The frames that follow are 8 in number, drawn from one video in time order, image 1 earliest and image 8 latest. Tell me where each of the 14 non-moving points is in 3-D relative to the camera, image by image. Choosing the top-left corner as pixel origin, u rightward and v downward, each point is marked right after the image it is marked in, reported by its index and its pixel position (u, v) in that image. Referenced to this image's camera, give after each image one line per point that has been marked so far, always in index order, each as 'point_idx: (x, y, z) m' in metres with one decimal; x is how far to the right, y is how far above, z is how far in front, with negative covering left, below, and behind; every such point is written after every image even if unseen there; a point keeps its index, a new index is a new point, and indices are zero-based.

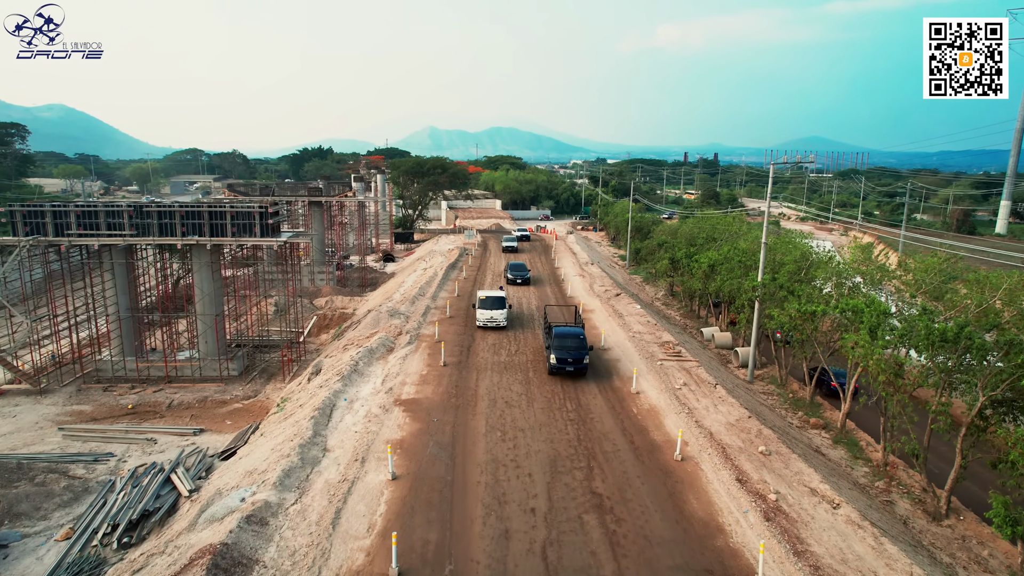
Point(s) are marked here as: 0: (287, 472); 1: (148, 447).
0: (-5.2, -4.2, +13.6) m
1: (-12.0, -5.2, +19.5) m
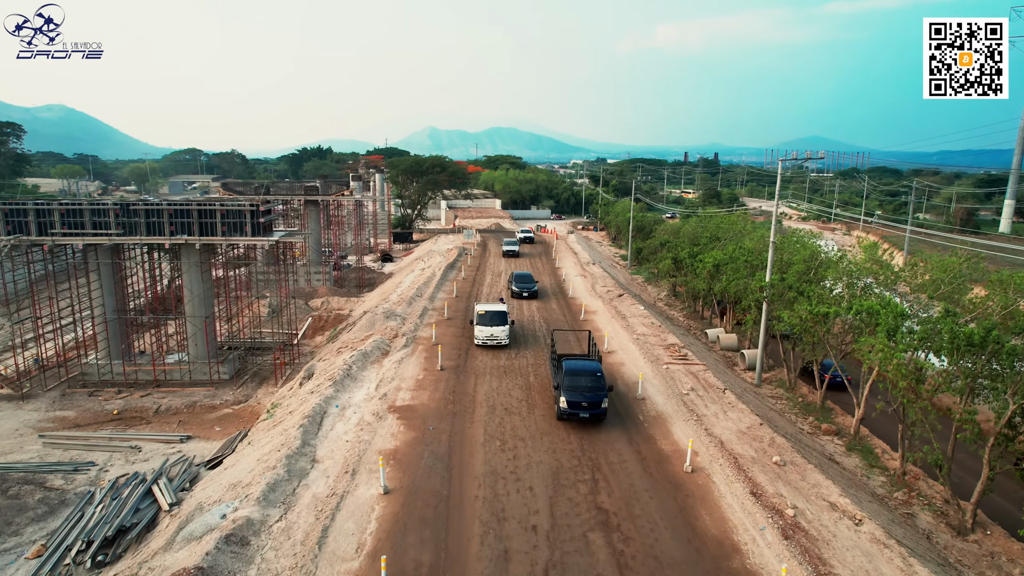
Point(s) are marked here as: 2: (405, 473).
0: (-5.2, -4.3, +12.8) m
1: (-12.0, -5.3, +18.7) m
2: (-2.5, -4.3, +13.6) m
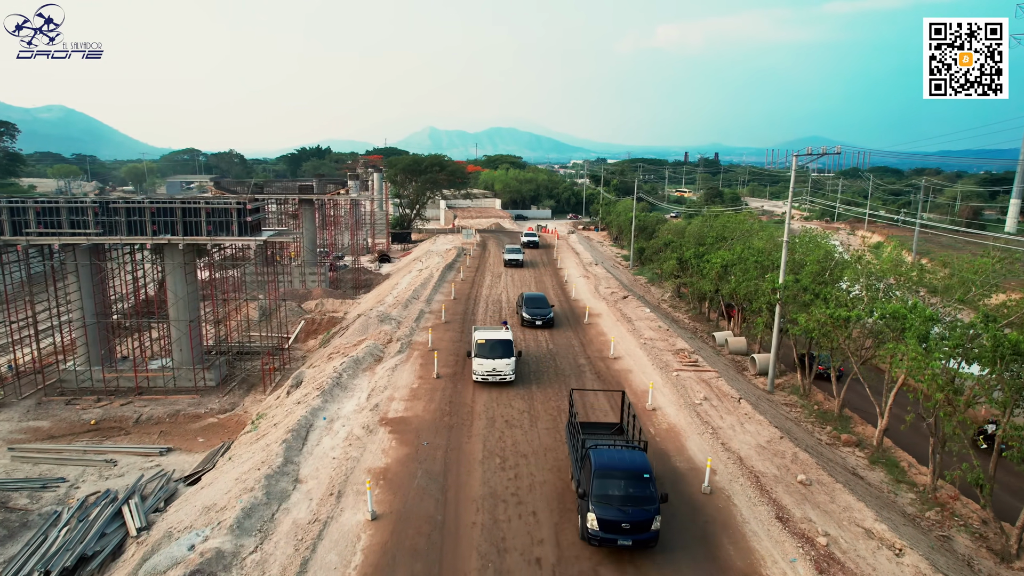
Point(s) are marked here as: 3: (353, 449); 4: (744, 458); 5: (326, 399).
0: (-5.2, -4.4, +11.5) m
1: (-12.0, -5.4, +17.5) m
2: (-2.4, -4.4, +12.4) m
3: (-3.9, -4.0, +14.4) m
4: (+5.7, -4.1, +14.4) m
5: (-5.4, -3.2, +17.1) m
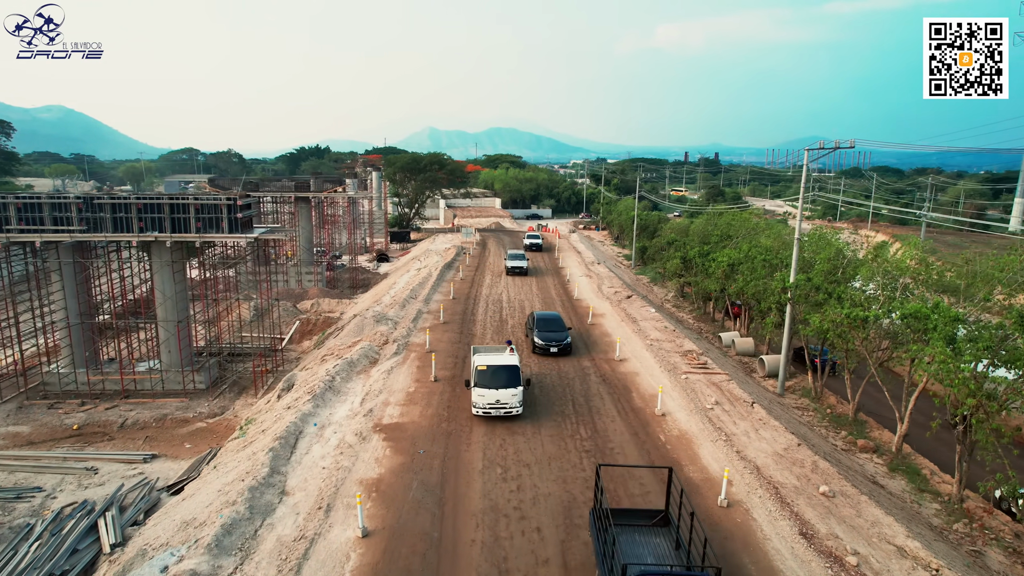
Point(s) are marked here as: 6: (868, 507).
0: (-5.1, -4.3, +10.7) m
1: (-12.0, -5.3, +16.6) m
2: (-2.4, -4.3, +11.5) m
3: (-3.9, -3.9, +13.6) m
4: (+5.7, -4.1, +13.5) m
5: (-5.4, -3.2, +16.2) m
6: (+7.2, -4.5, +12.0) m
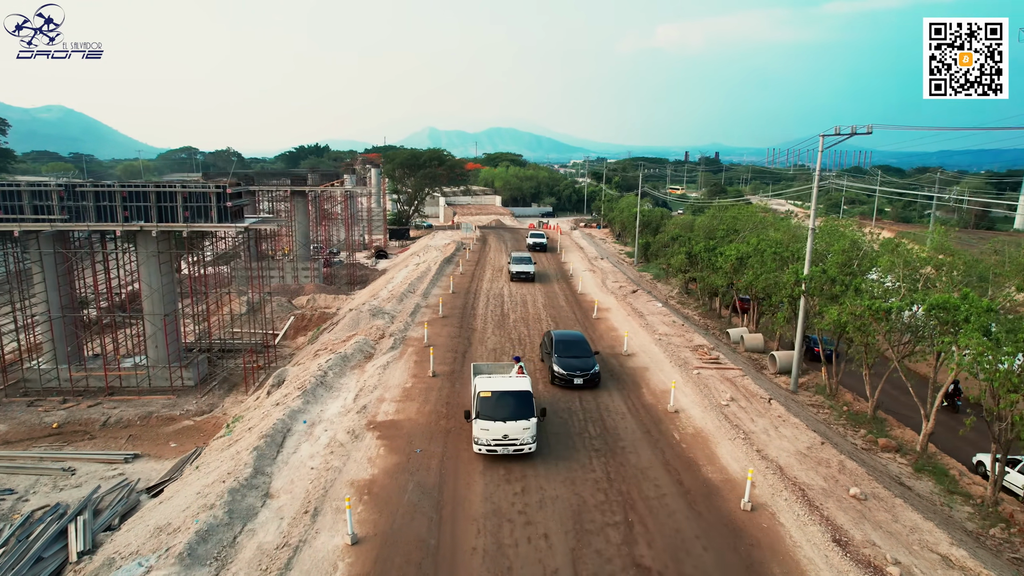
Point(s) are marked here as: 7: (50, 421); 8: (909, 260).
0: (-5.0, -4.0, +9.7) m
1: (-11.9, -5.0, +15.6) m
2: (-2.3, -4.0, +10.5) m
3: (-3.8, -3.6, +12.6) m
4: (+5.8, -3.8, +12.5) m
5: (-5.3, -2.9, +15.2) m
6: (+7.3, -4.2, +11.0) m
7: (-15.1, -4.3, +19.3) m
8: (+13.3, +0.9, +19.7) m
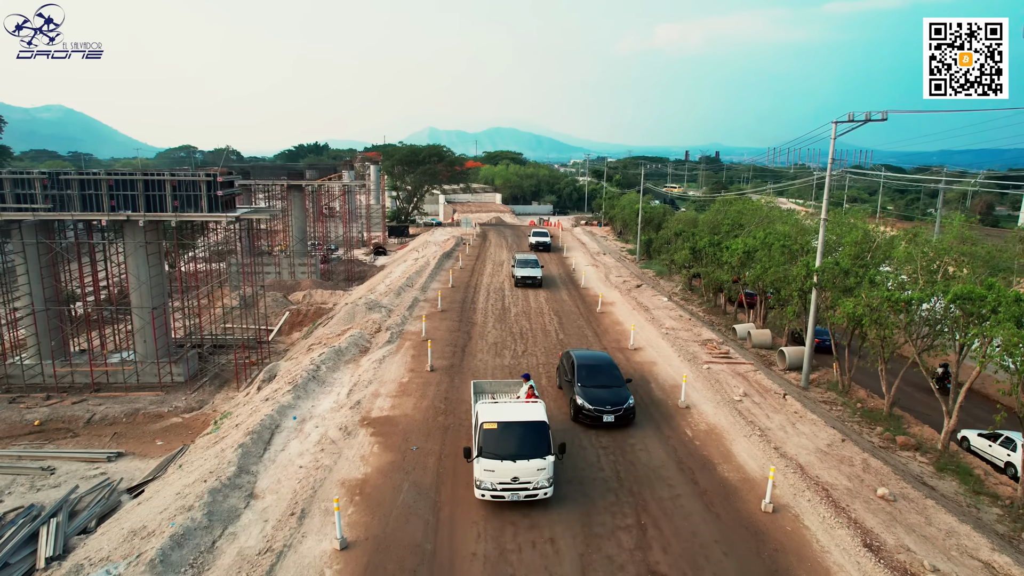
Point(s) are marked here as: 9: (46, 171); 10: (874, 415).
0: (-5.0, -3.8, +8.9) m
1: (-11.8, -4.8, +14.8) m
2: (-2.3, -3.8, +9.7) m
3: (-3.7, -3.4, +11.8) m
4: (+5.8, -3.5, +11.7) m
5: (-5.2, -2.6, +14.4) m
6: (+7.4, -3.9, +10.2) m
7: (-15.1, -4.1, +18.5) m
8: (+13.3, +1.2, +18.9) m
9: (-15.7, +3.9, +19.9) m
10: (+11.8, -4.1, +19.2) m
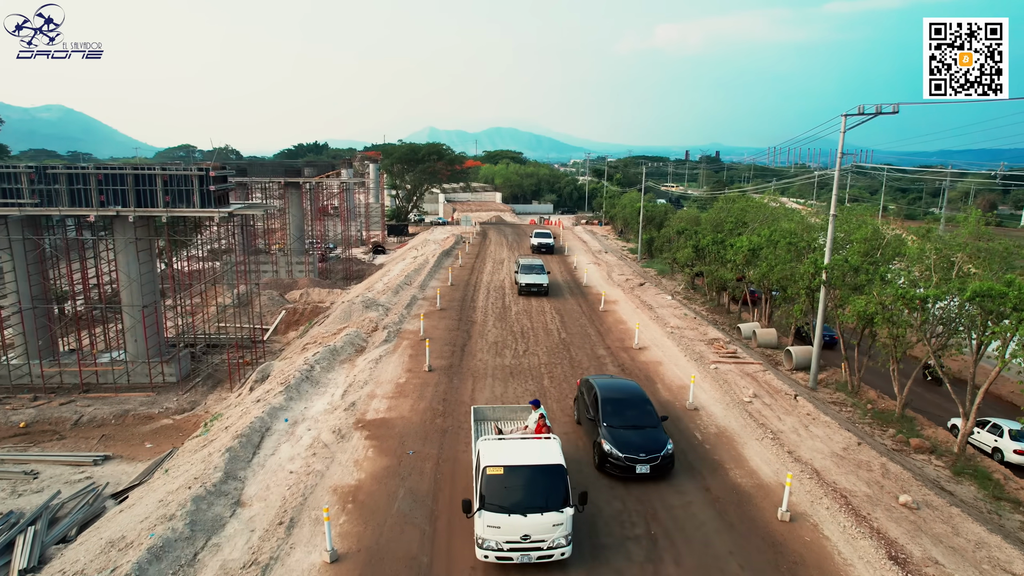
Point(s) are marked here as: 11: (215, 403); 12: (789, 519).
0: (-5.0, -3.7, +8.3) m
1: (-11.8, -4.7, +14.2) m
2: (-2.2, -3.7, +9.2) m
3: (-3.7, -3.3, +11.2) m
4: (+5.9, -3.5, +11.2) m
5: (-5.2, -2.5, +13.8) m
6: (+7.4, -3.8, +9.6) m
7: (-15.0, -4.0, +17.9) m
8: (+13.3, +1.3, +18.3) m
9: (-15.7, +4.0, +19.3) m
10: (+11.8, -4.1, +18.6) m
11: (-9.9, -3.8, +19.6) m
12: (+4.5, -3.7, +9.5) m
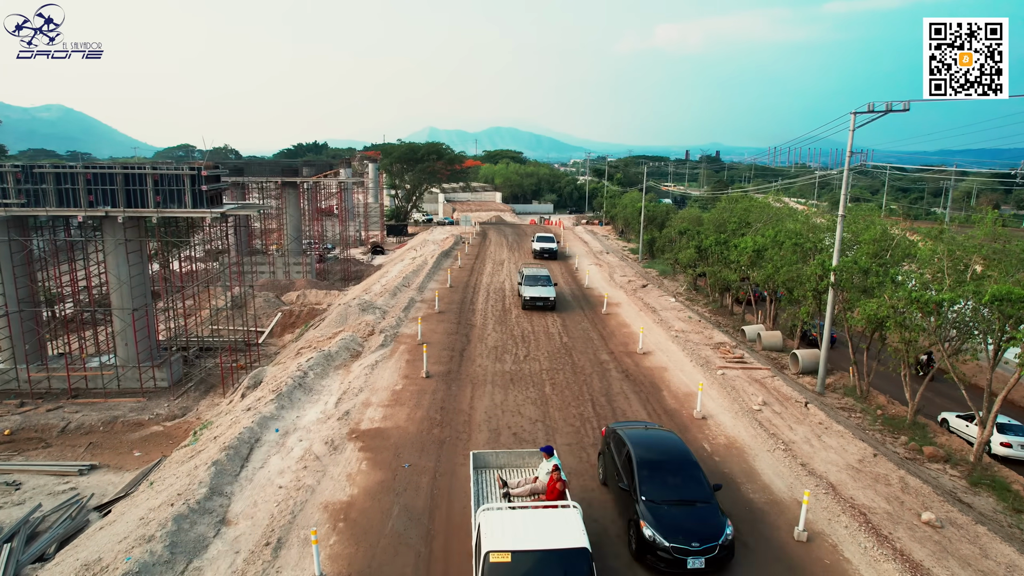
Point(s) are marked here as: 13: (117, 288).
0: (-4.9, -3.8, +7.8) m
1: (-11.8, -4.8, +13.7) m
2: (-2.2, -3.8, +8.6) m
3: (-3.7, -3.4, +10.7) m
4: (+5.9, -3.5, +10.6) m
5: (-5.2, -2.6, +13.3) m
6: (+7.4, -3.9, +9.1) m
7: (-15.0, -4.1, +17.4) m
8: (+13.4, +1.2, +17.8) m
9: (-15.7, +3.9, +18.8) m
10: (+11.8, -4.2, +18.1) m
11: (-9.8, -3.9, +19.0) m
12: (+4.5, -3.8, +9.0) m
13: (-13.3, 0.0, +19.8) m
